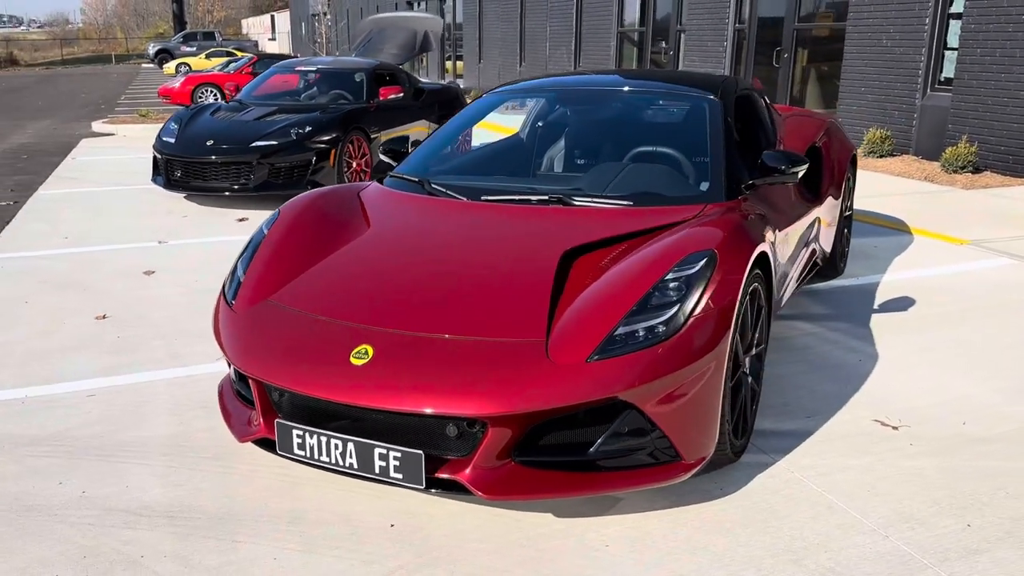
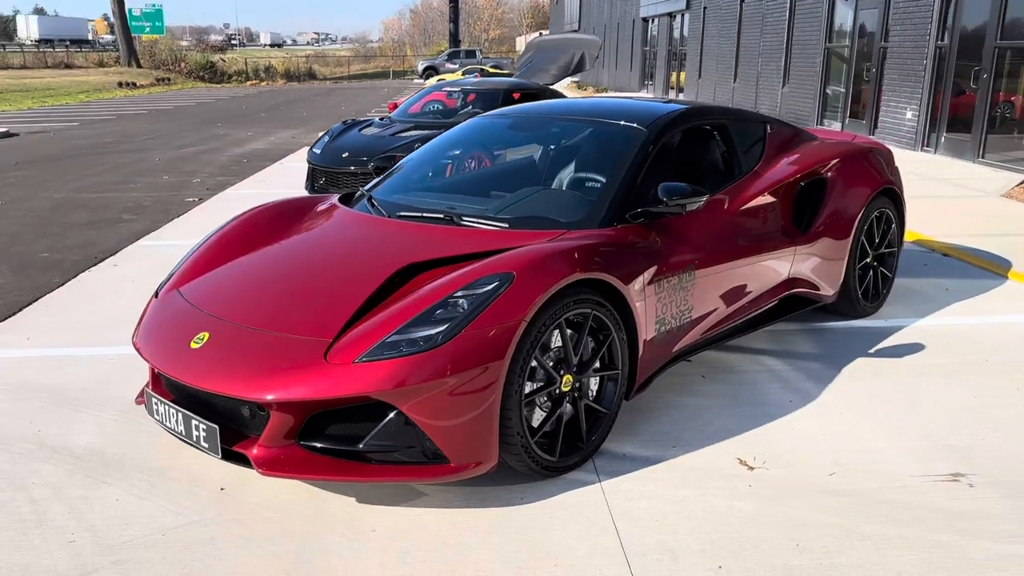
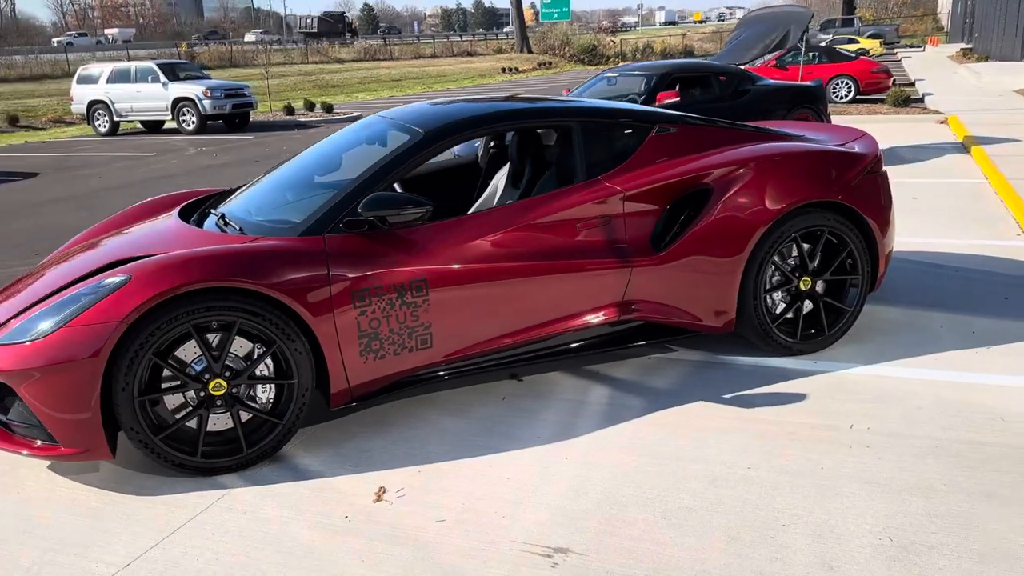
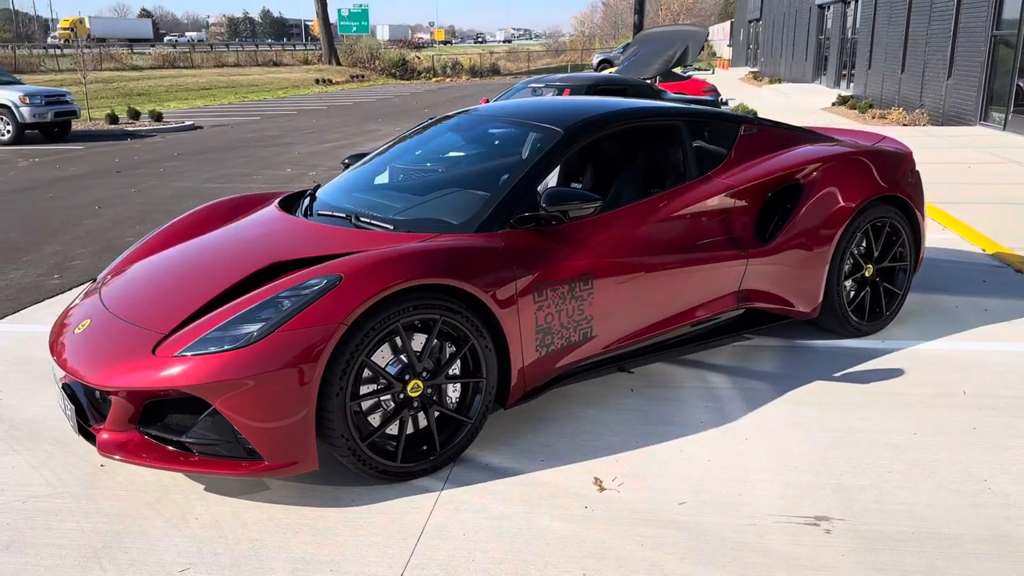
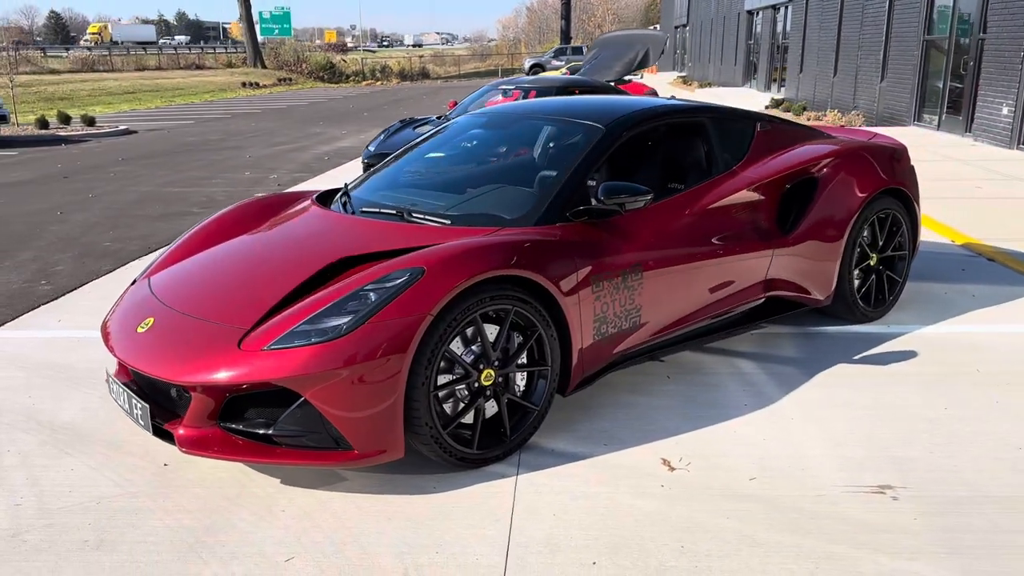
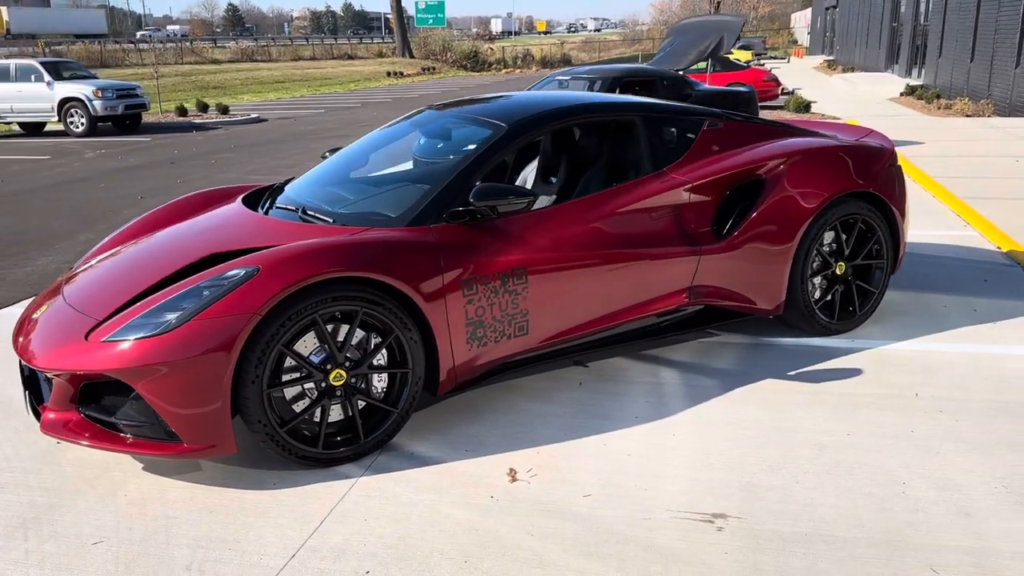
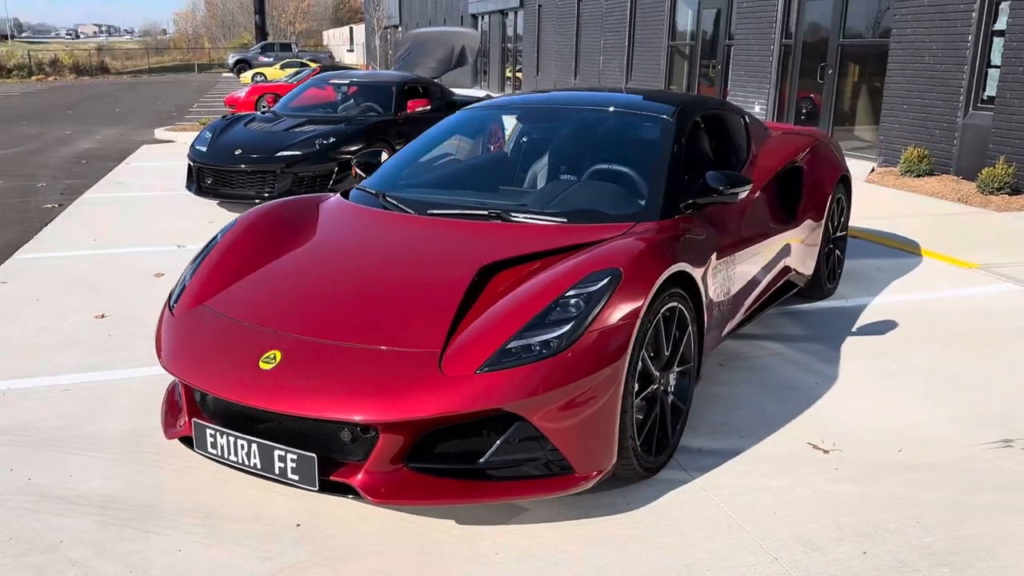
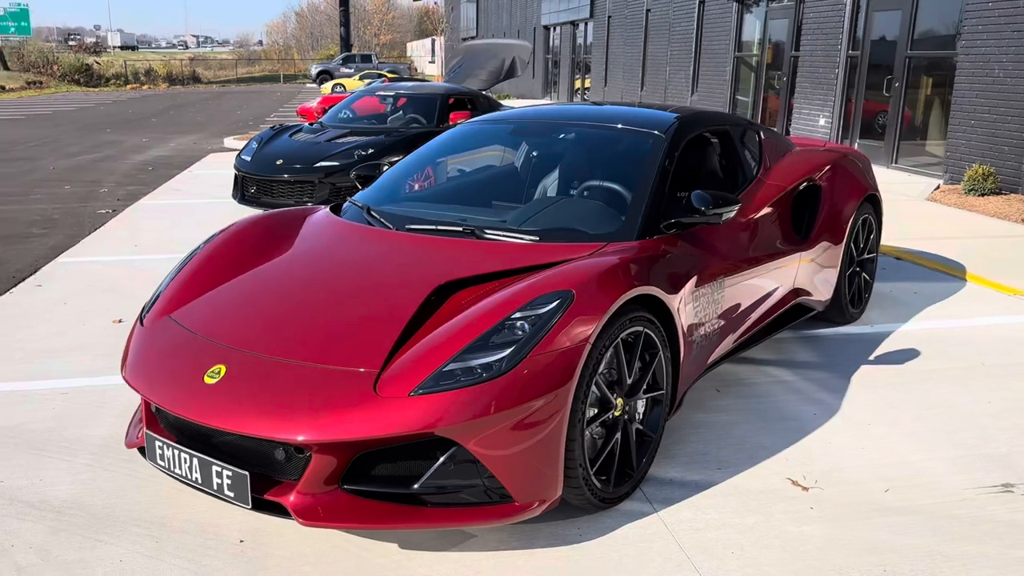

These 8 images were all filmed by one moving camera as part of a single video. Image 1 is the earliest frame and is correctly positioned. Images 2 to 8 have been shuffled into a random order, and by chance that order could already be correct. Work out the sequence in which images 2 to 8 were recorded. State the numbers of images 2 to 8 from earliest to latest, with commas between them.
7, 8, 2, 5, 4, 6, 3
